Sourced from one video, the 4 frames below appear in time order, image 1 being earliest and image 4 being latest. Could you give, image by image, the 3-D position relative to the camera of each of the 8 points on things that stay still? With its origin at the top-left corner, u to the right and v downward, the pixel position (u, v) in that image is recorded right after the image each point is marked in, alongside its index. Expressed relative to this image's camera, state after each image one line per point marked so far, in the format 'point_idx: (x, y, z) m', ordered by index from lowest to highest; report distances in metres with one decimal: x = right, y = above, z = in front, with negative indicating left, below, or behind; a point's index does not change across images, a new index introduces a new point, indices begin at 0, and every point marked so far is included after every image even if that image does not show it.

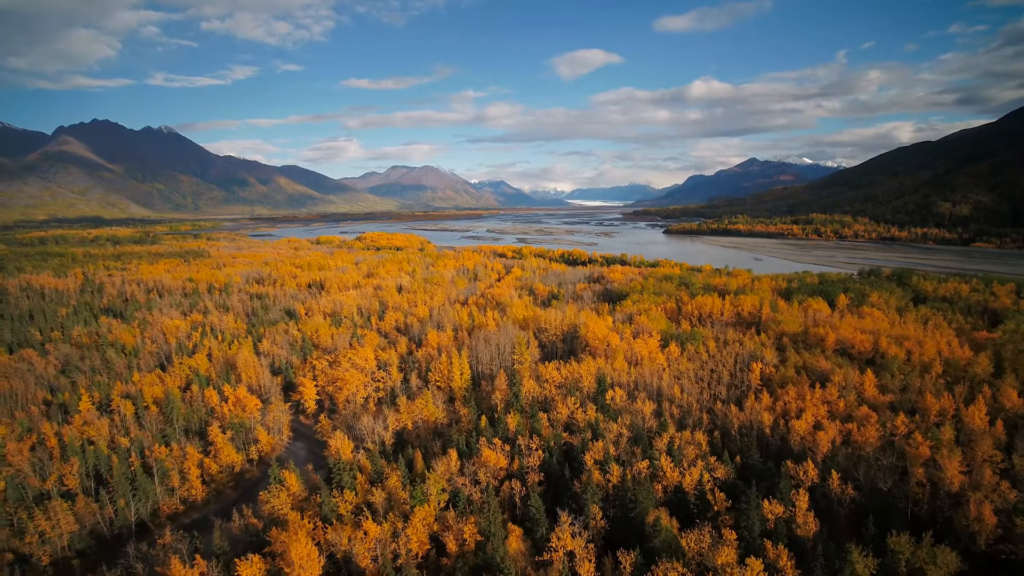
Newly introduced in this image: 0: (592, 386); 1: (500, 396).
0: (+2.6, -3.1, +14.7) m
1: (-0.3, -3.4, +14.8) m
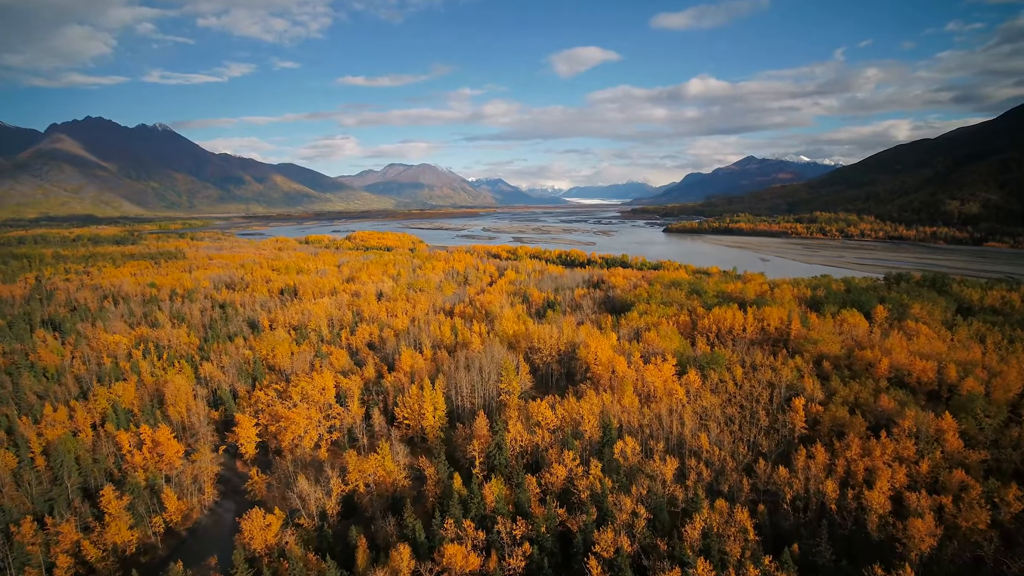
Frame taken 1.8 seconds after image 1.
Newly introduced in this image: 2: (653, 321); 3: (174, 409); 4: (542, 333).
0: (+2.1, -3.6, +11.6) m
1: (-0.8, -3.9, +11.7) m
2: (+6.1, -1.4, +20.1) m
3: (-10.9, -3.9, +14.8) m
4: (+1.2, -1.8, +18.4) m
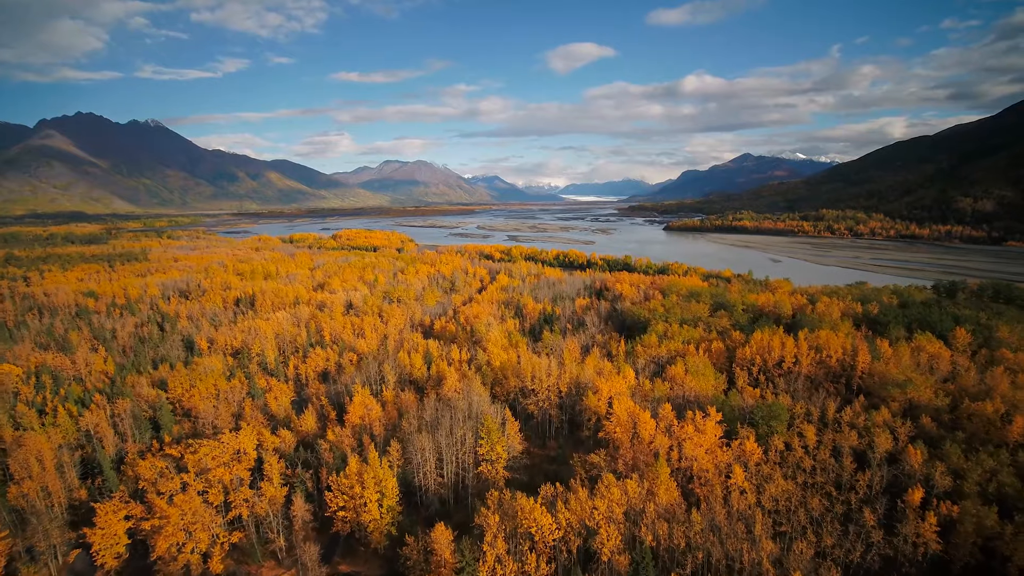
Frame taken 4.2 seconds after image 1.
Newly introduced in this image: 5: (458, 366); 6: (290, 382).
0: (+1.7, -4.3, +7.4) m
1: (-1.1, -4.6, +7.5) m
2: (+5.7, -2.1, +15.9) m
3: (-11.2, -4.6, +10.5) m
4: (+0.8, -2.5, +14.2) m
5: (-1.9, -2.7, +16.1) m
6: (-8.4, -3.5, +17.6) m
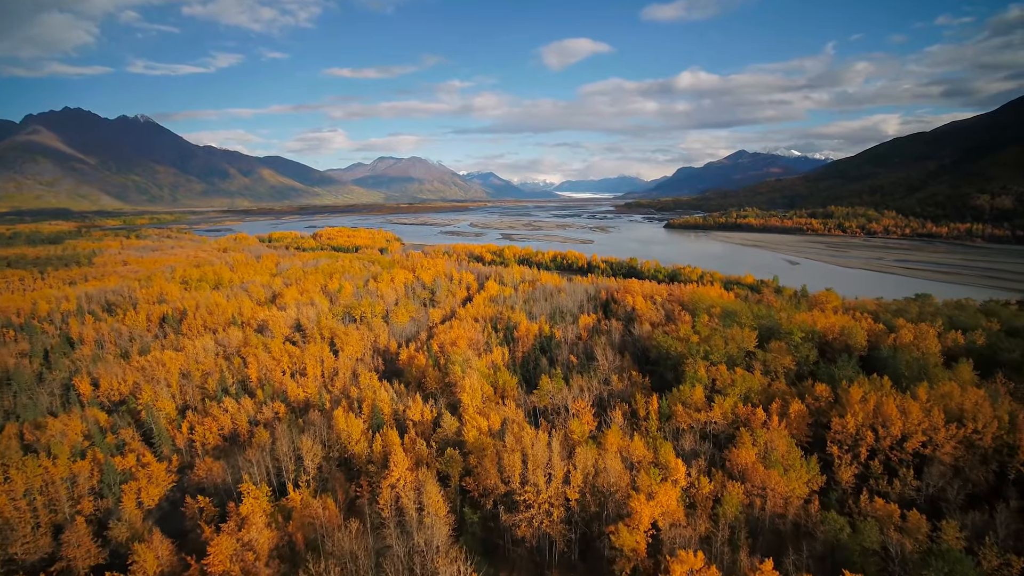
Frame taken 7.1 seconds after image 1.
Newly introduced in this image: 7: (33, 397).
0: (+1.4, -5.2, +2.2) m
1: (-1.5, -5.5, +2.3) m
2: (+5.3, -2.9, +10.8) m
3: (-11.6, -5.5, +5.2) m
4: (+0.4, -3.3, +9.0) m
5: (-2.3, -3.5, +10.9) m
6: (-8.9, -4.3, +12.3) m
7: (-15.7, -3.5, +15.1) m
